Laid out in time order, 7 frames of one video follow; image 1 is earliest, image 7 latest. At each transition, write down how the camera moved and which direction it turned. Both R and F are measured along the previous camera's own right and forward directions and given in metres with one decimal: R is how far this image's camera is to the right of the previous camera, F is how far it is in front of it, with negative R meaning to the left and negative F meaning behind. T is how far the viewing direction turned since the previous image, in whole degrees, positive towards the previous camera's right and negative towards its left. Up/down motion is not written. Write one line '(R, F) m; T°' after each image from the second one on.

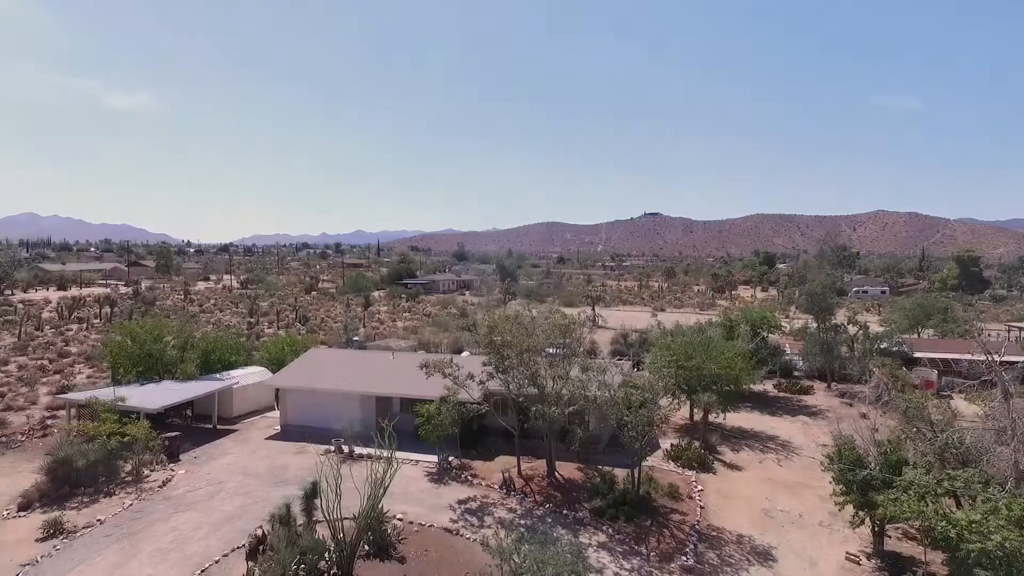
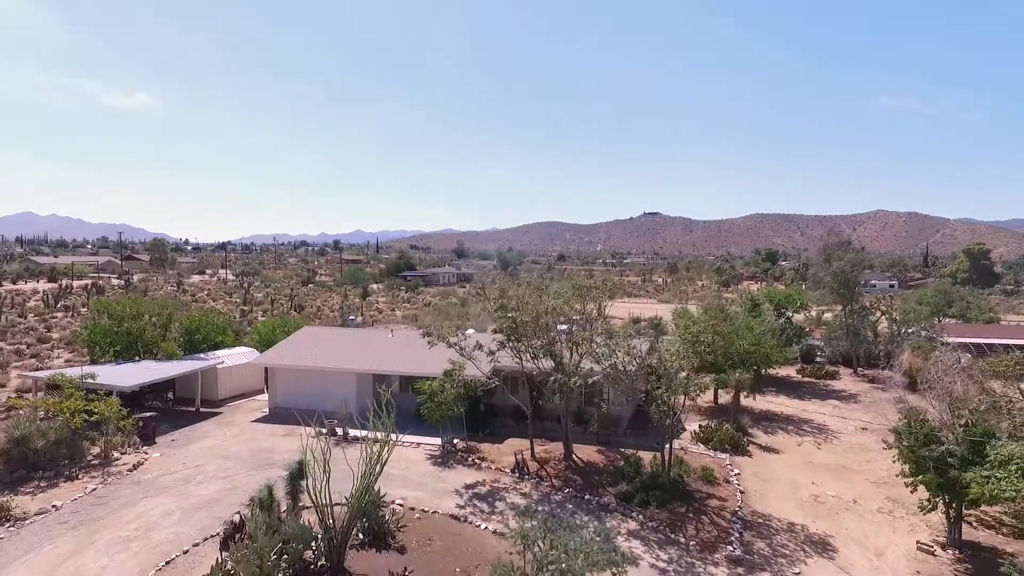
(-0.4, +2.0) m; 0°
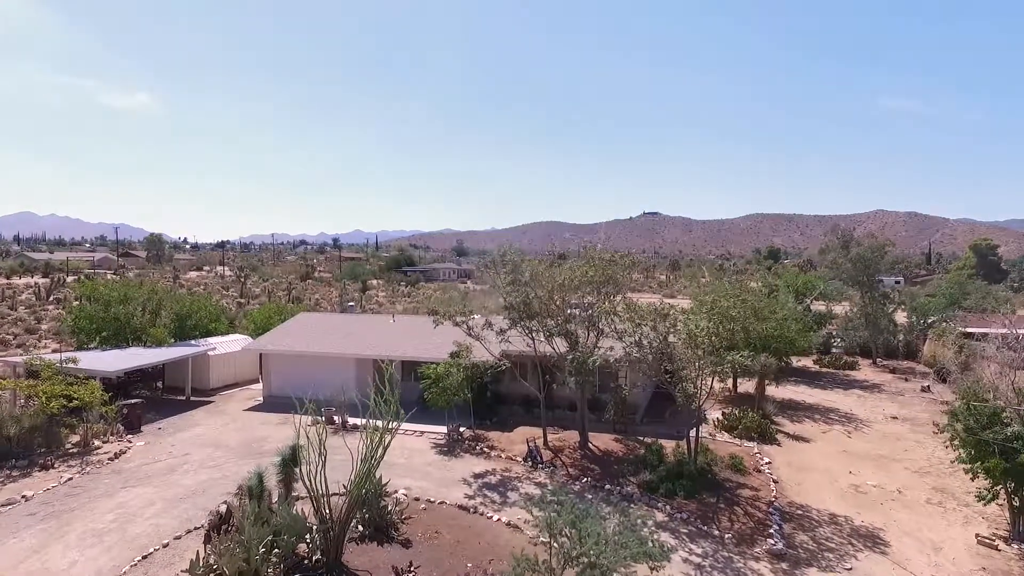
(-0.3, +1.2) m; 0°
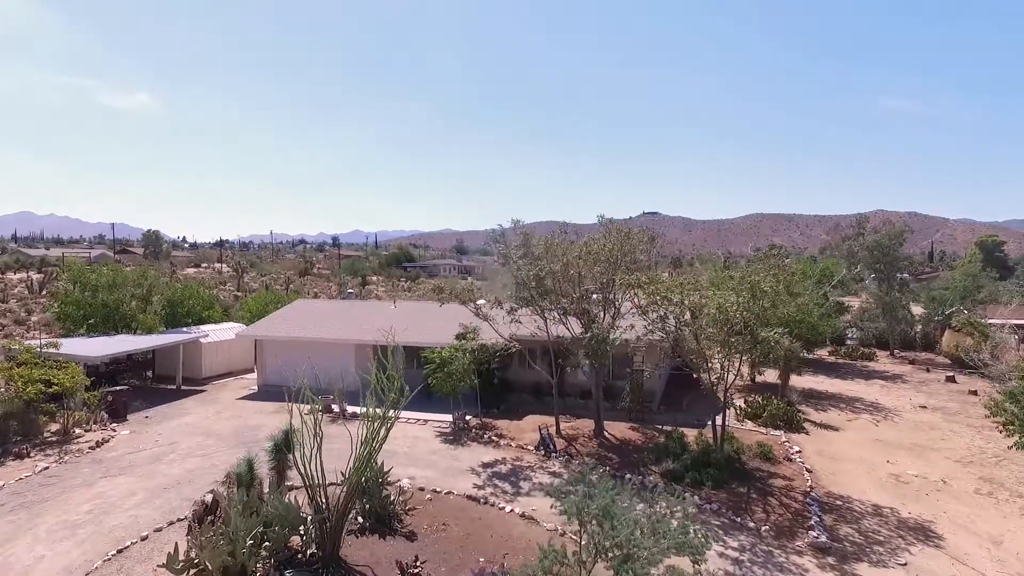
(-0.3, +1.1) m; 0°
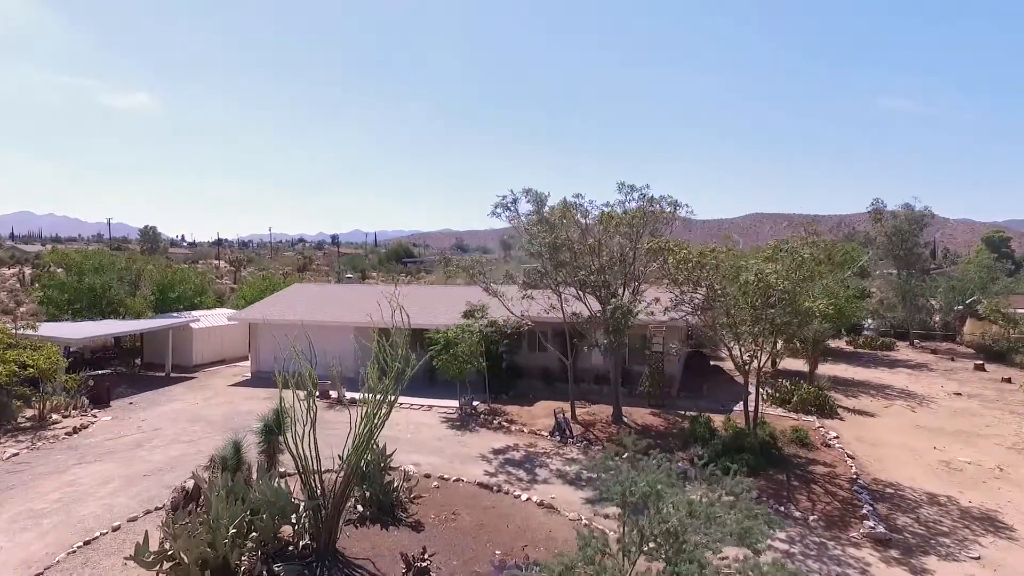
(-0.3, +1.1) m; 0°
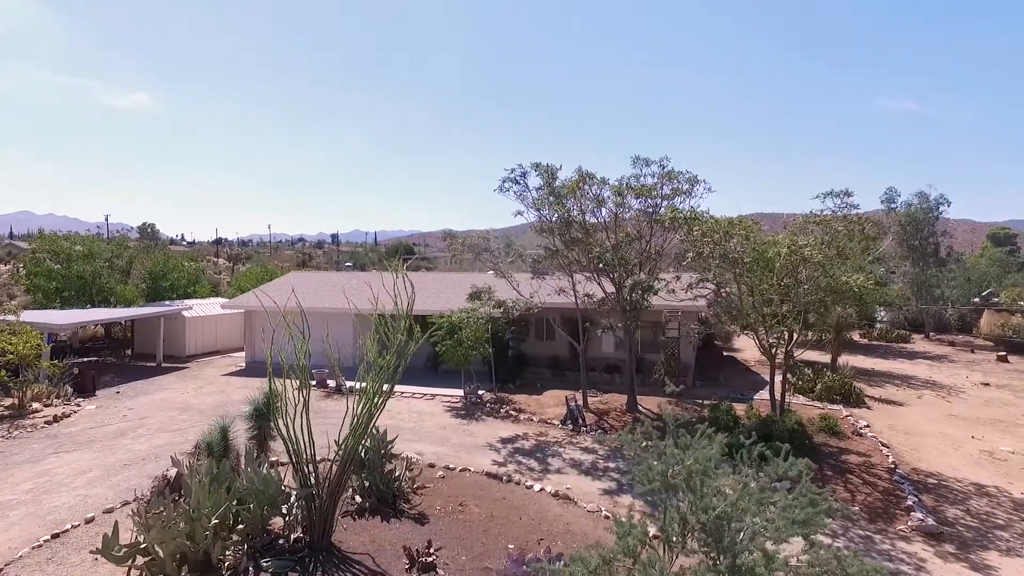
(-0.2, +0.8) m; 0°
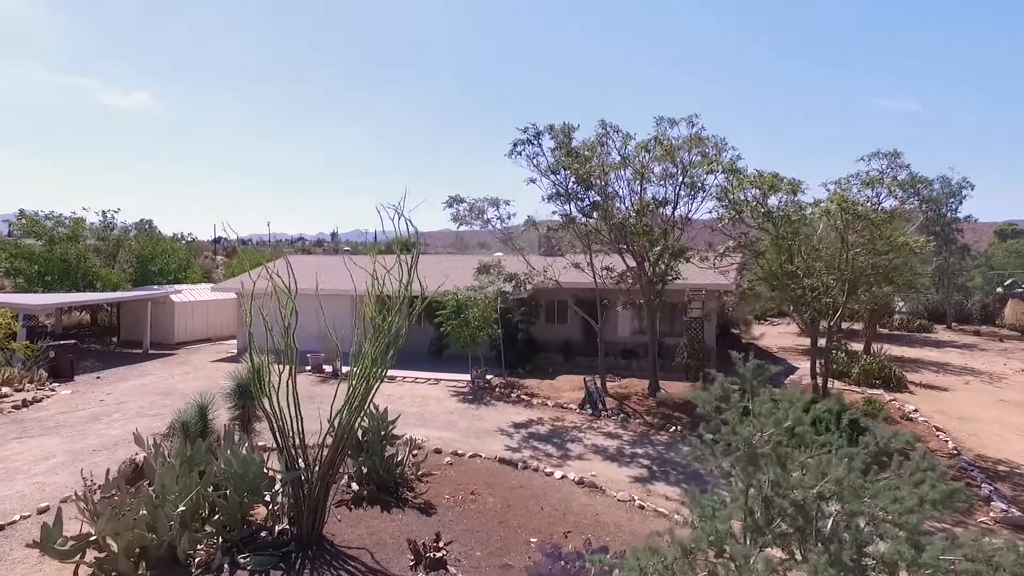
(-0.2, +1.1) m; 0°
